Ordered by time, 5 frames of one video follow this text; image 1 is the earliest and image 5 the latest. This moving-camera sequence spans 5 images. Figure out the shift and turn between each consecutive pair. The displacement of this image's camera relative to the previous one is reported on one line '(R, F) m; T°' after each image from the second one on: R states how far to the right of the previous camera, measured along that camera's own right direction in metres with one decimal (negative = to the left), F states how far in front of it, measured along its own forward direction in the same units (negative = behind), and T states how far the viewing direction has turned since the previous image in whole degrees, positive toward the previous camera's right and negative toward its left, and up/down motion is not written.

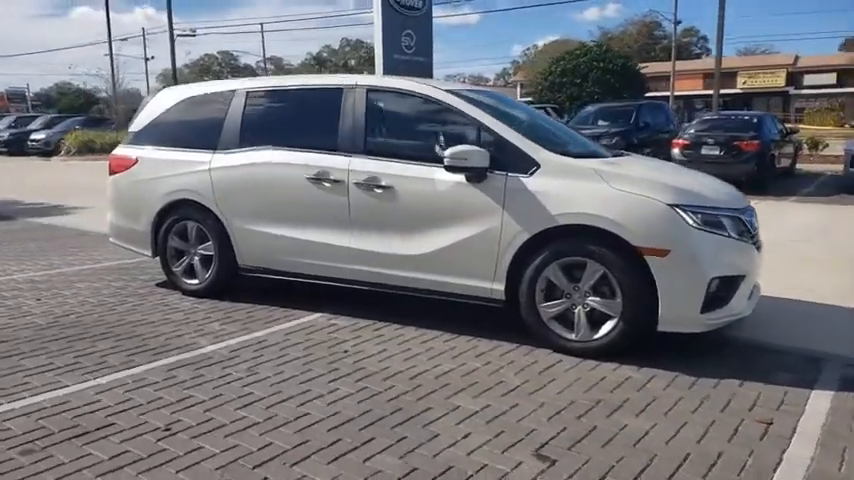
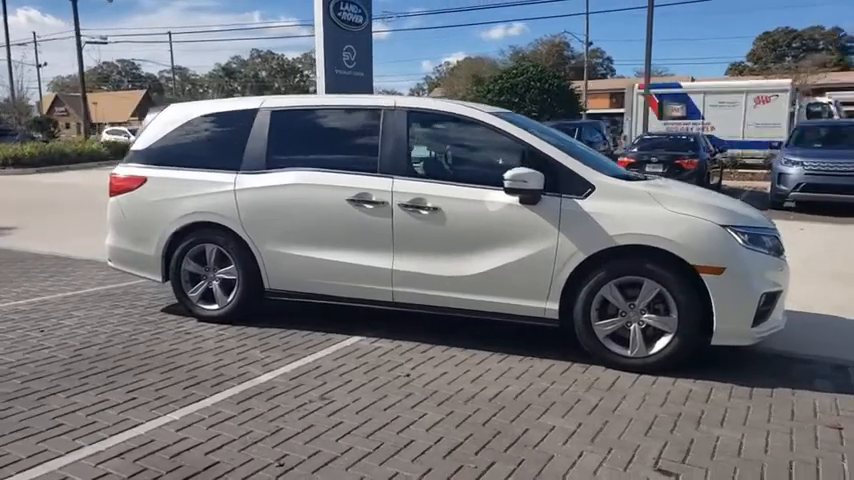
(-1.1, 0.0) m; +7°
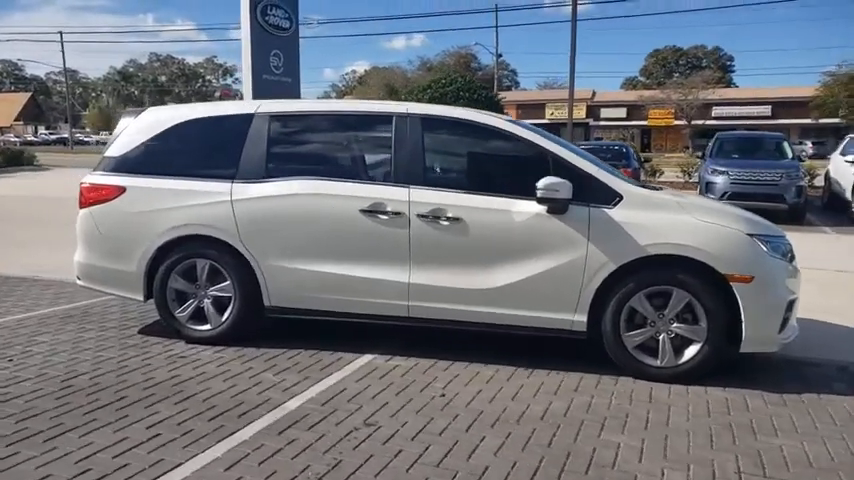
(-0.9, +0.3) m; +8°
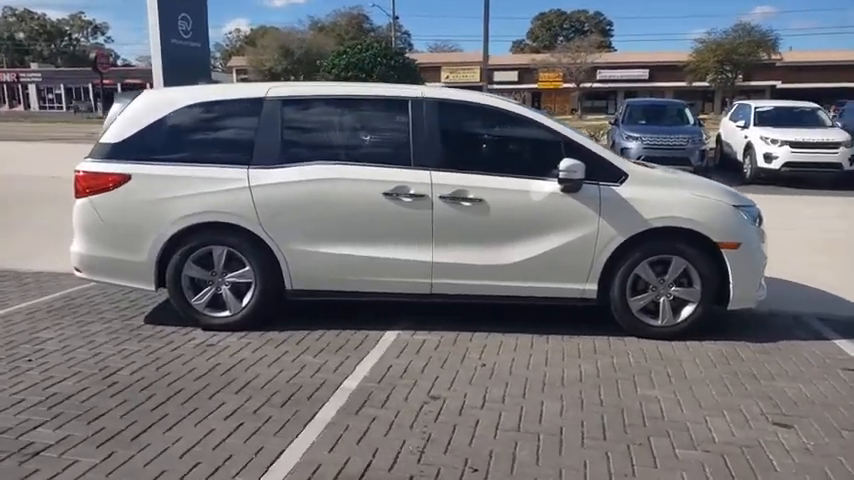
(-1.0, -0.2) m; +9°
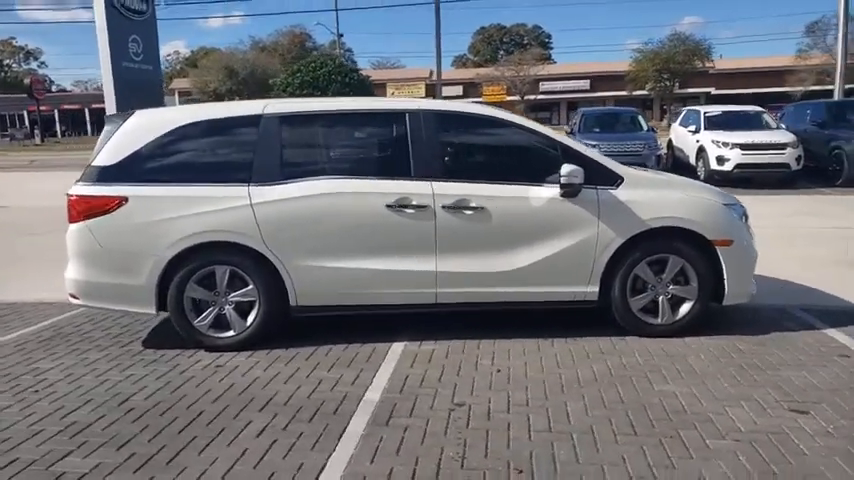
(-0.4, 0.0) m; +4°
